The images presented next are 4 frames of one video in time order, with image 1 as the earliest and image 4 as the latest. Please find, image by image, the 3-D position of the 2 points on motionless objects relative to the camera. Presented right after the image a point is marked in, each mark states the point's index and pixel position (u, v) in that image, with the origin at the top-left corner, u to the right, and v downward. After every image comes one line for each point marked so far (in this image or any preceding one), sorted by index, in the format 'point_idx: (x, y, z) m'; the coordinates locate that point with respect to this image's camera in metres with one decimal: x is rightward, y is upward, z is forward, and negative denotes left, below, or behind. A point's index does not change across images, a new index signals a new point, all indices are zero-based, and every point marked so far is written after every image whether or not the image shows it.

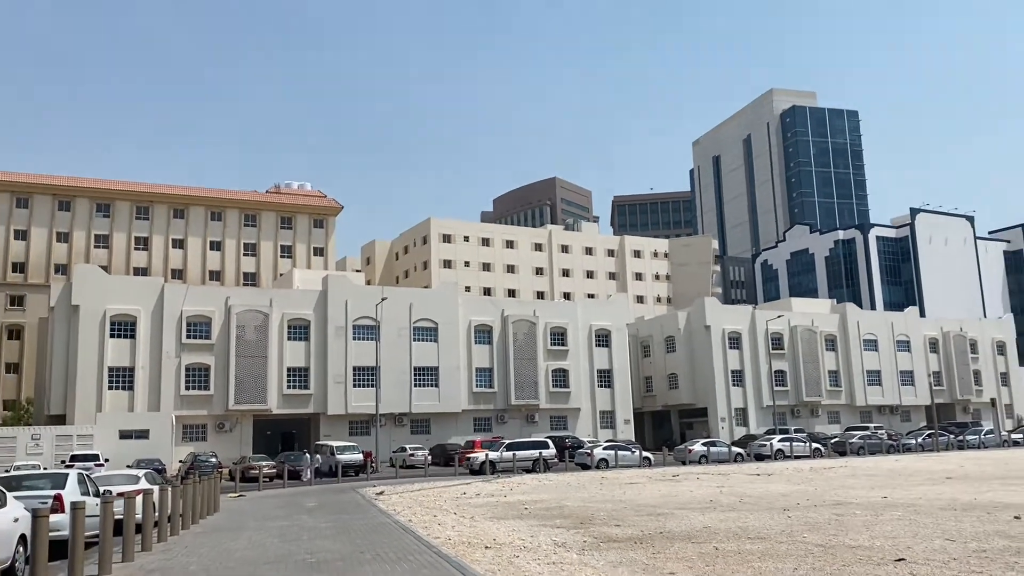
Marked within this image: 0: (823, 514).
0: (+6.8, -4.9, +18.9) m
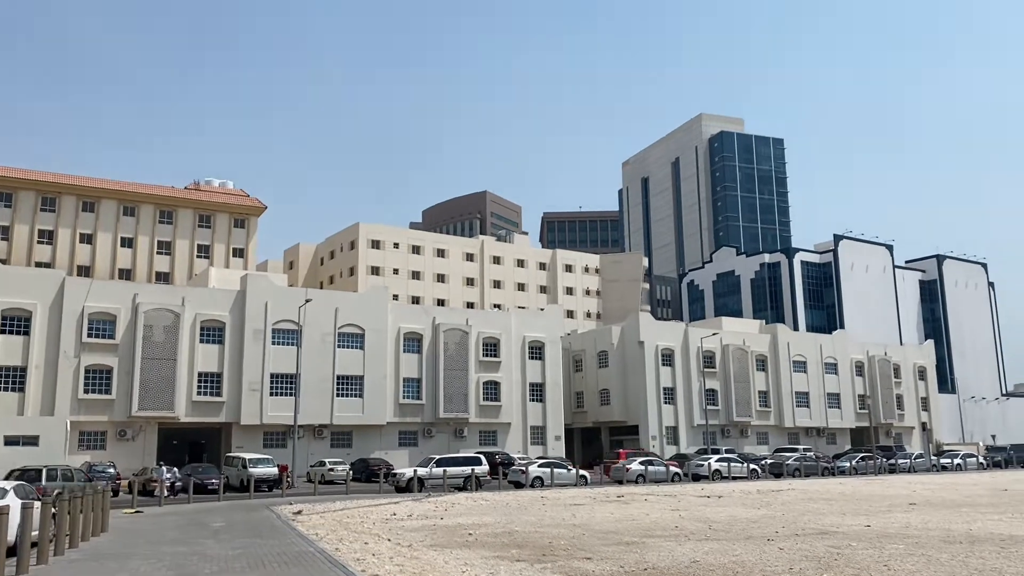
0: (+5.8, -4.9, +16.5) m
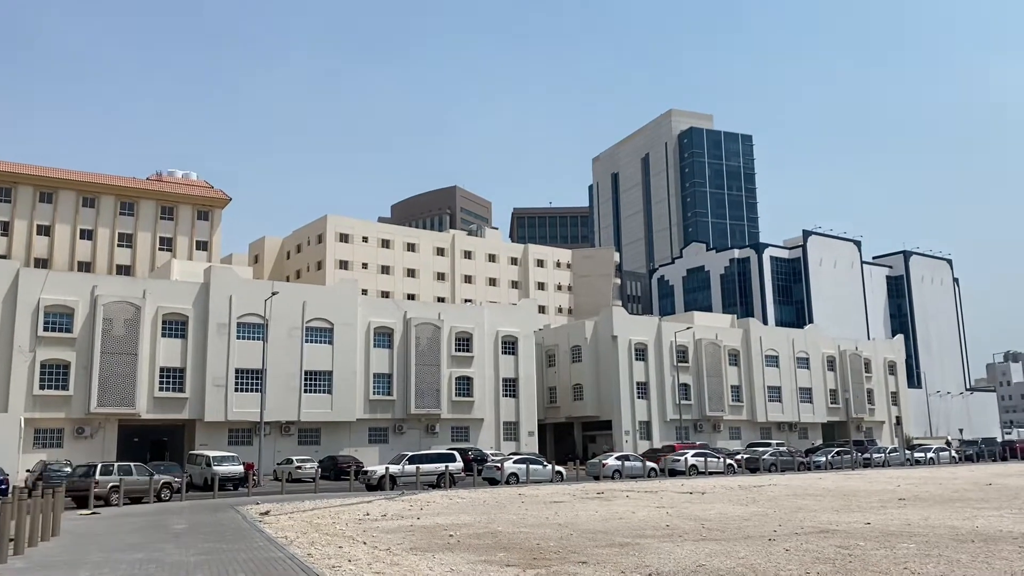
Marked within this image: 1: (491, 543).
0: (+5.6, -4.6, +15.5) m
1: (-0.4, -5.1, +17.3) m
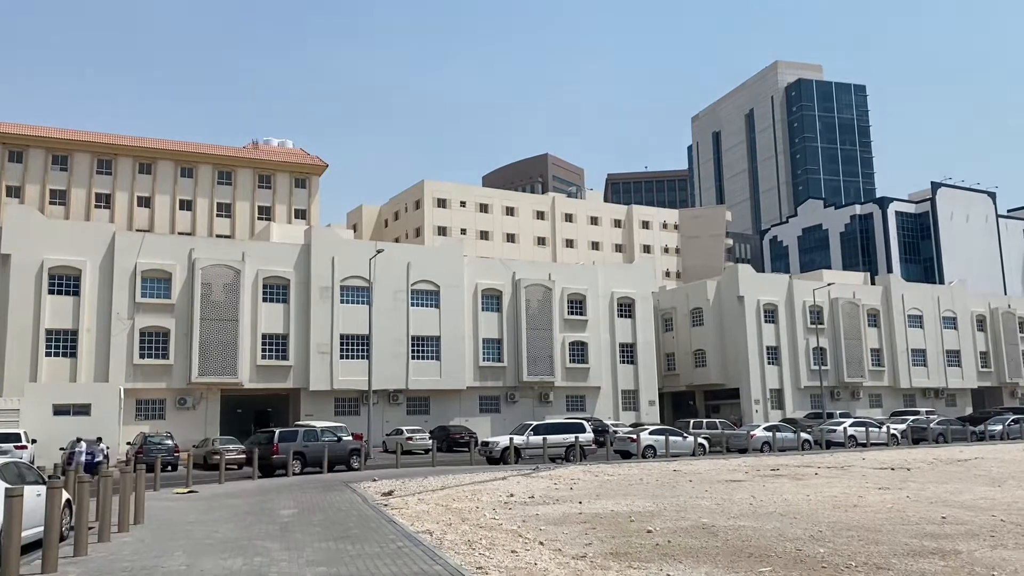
0: (+8.7, -3.0, +9.6) m
1: (+2.9, -3.6, +12.0) m
